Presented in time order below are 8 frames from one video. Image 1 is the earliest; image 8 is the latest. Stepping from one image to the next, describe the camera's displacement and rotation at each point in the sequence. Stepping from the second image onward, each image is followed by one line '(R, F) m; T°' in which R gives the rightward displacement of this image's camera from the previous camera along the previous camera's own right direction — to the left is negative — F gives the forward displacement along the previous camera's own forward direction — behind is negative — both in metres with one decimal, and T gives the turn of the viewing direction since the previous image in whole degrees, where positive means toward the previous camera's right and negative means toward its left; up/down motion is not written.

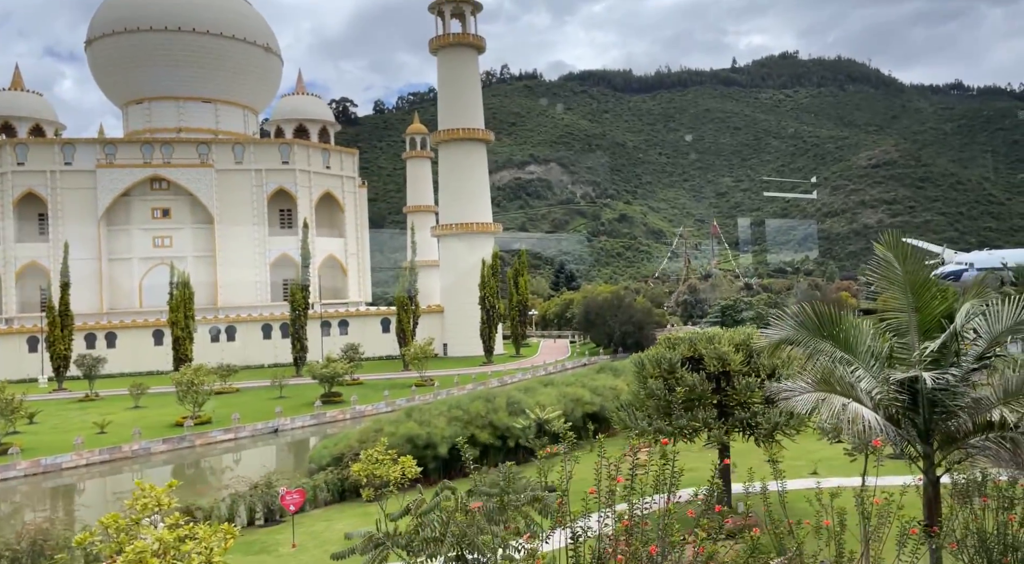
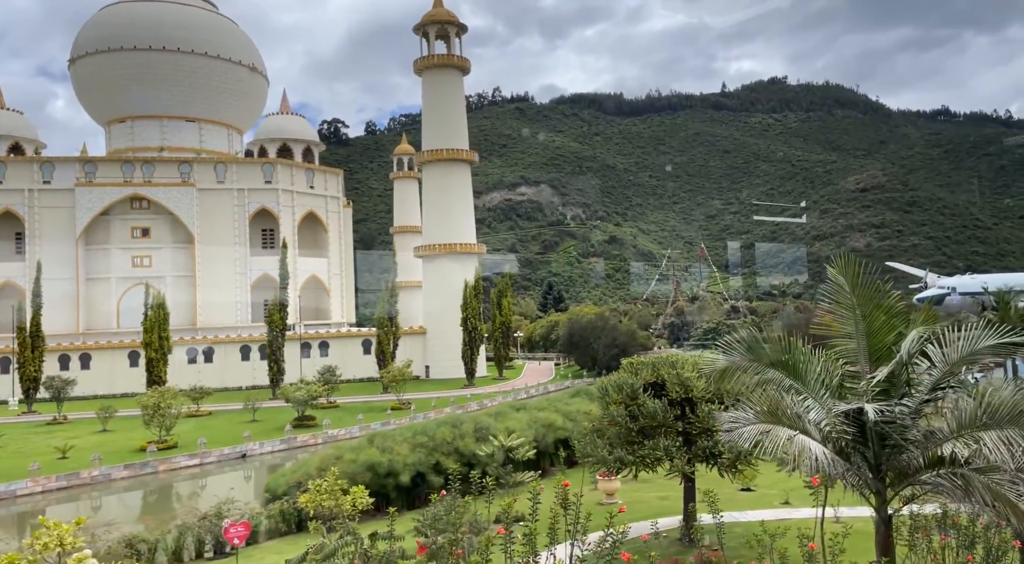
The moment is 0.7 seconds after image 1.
(+0.4, +0.3) m; +1°
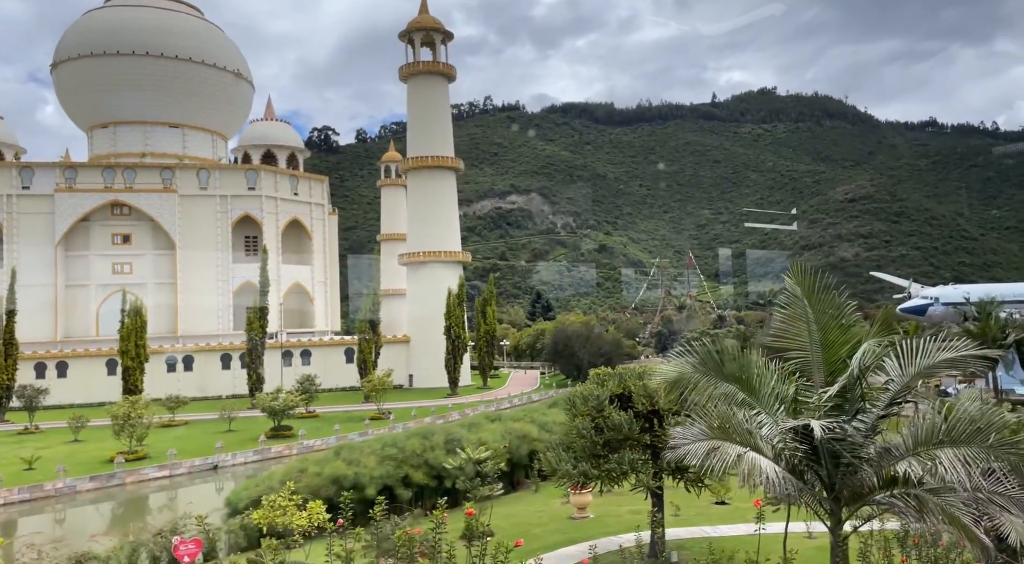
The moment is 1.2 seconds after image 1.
(+0.3, +0.2) m; +1°
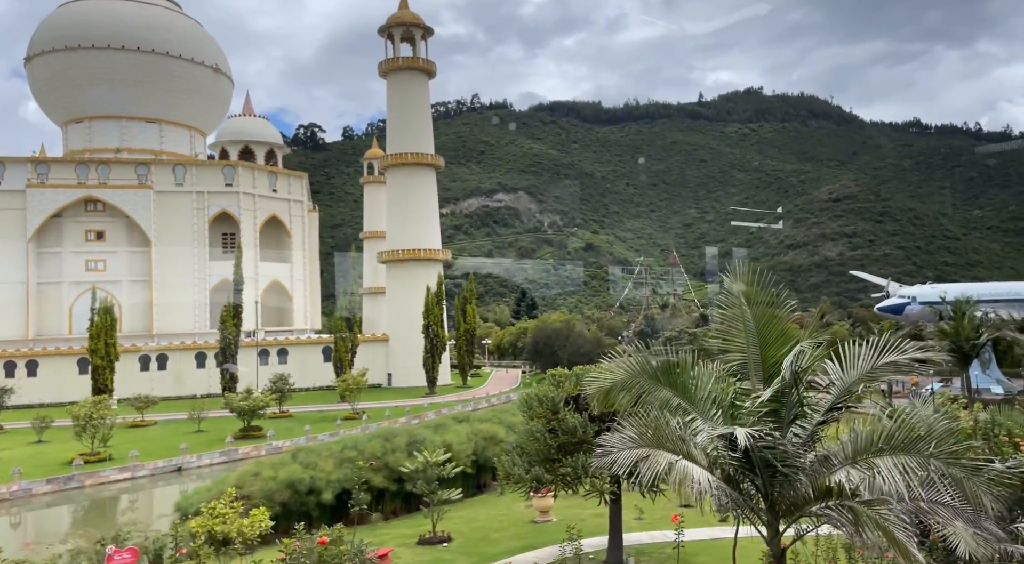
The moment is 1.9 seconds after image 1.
(+0.3, +0.3) m; +1°
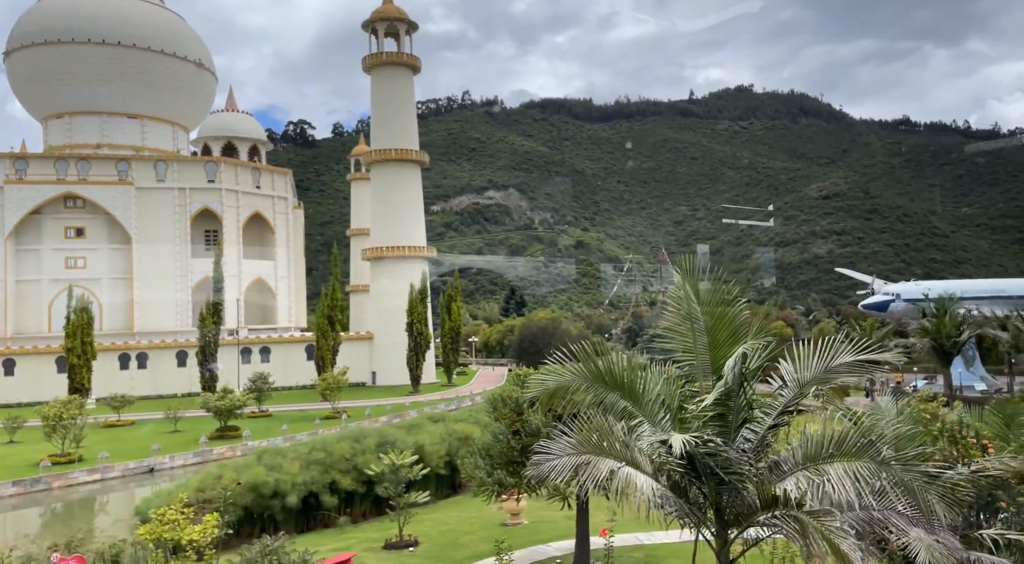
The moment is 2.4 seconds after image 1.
(+0.3, +0.2) m; +1°
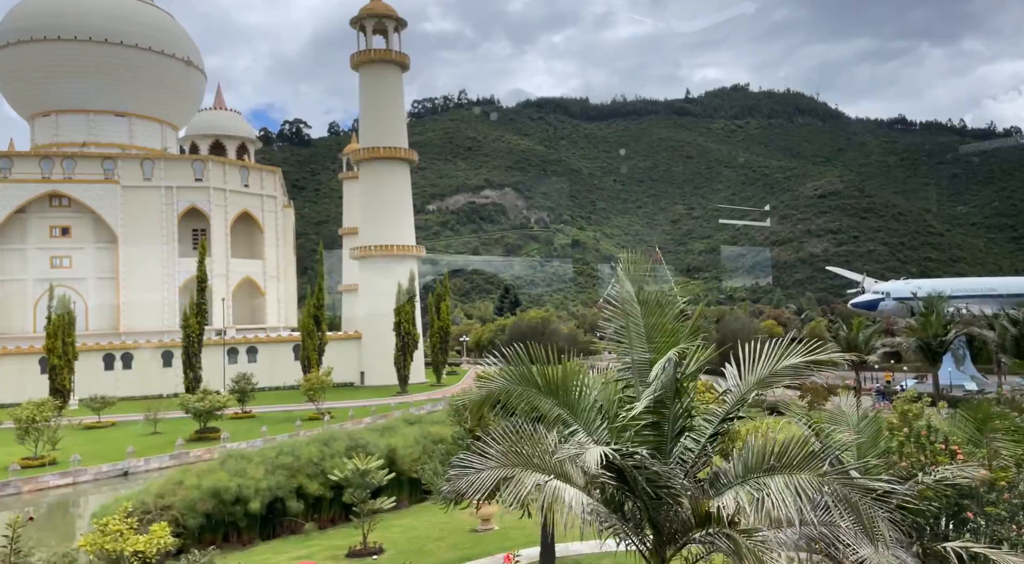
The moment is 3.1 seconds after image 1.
(+0.3, +0.3) m; 0°
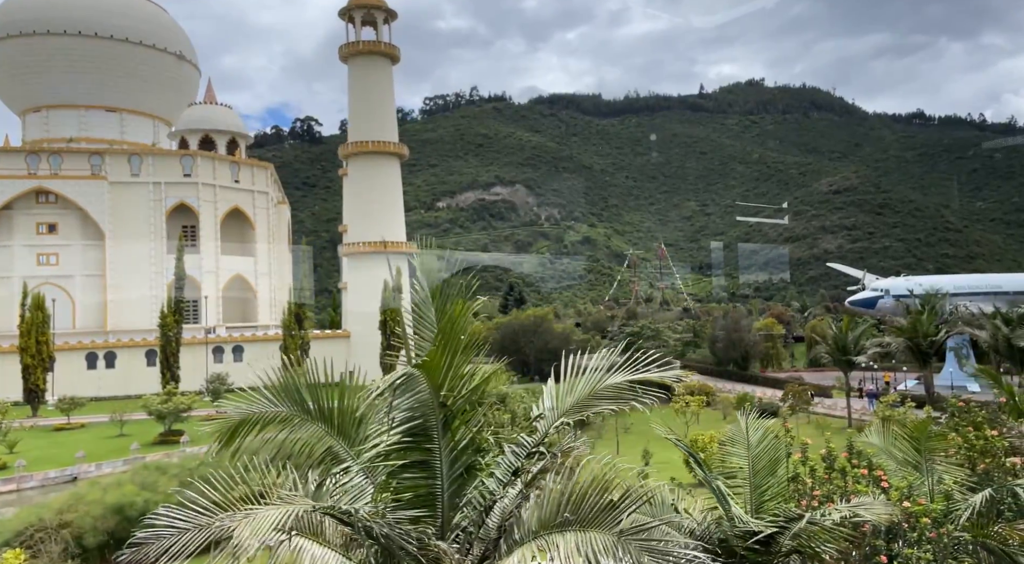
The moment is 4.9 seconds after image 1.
(+0.9, +0.8) m; -1°
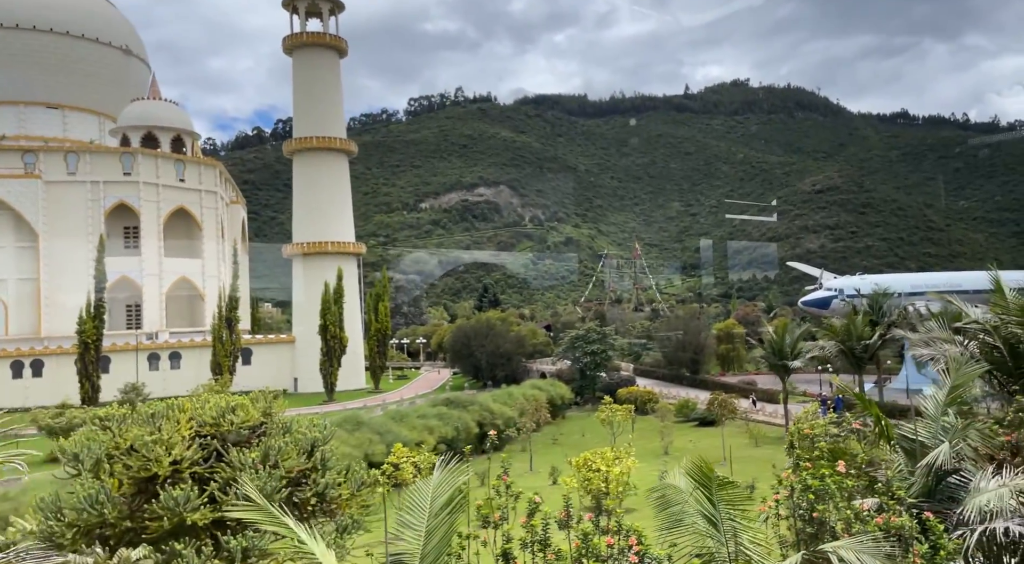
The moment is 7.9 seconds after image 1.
(+1.5, +1.2) m; +1°
